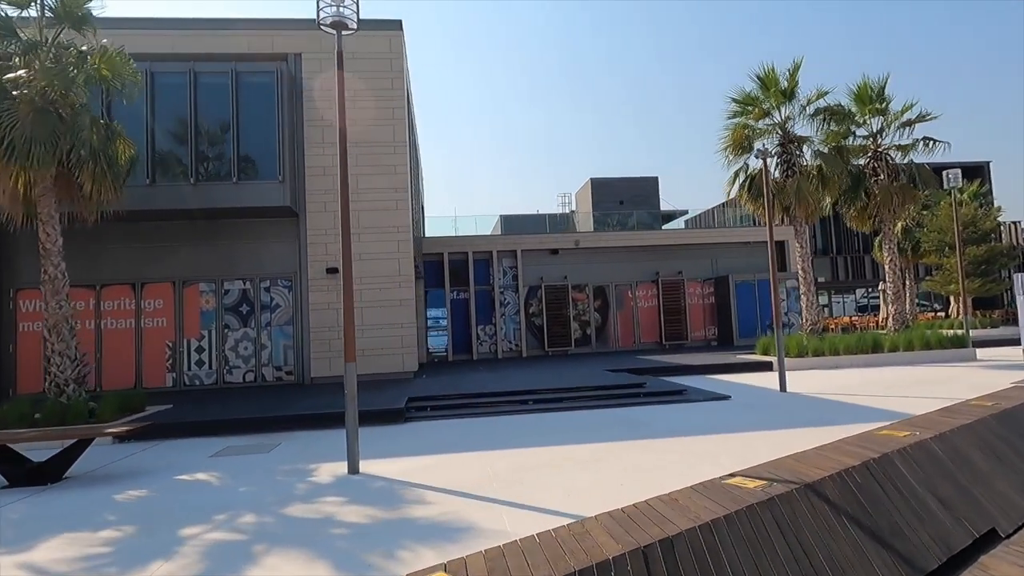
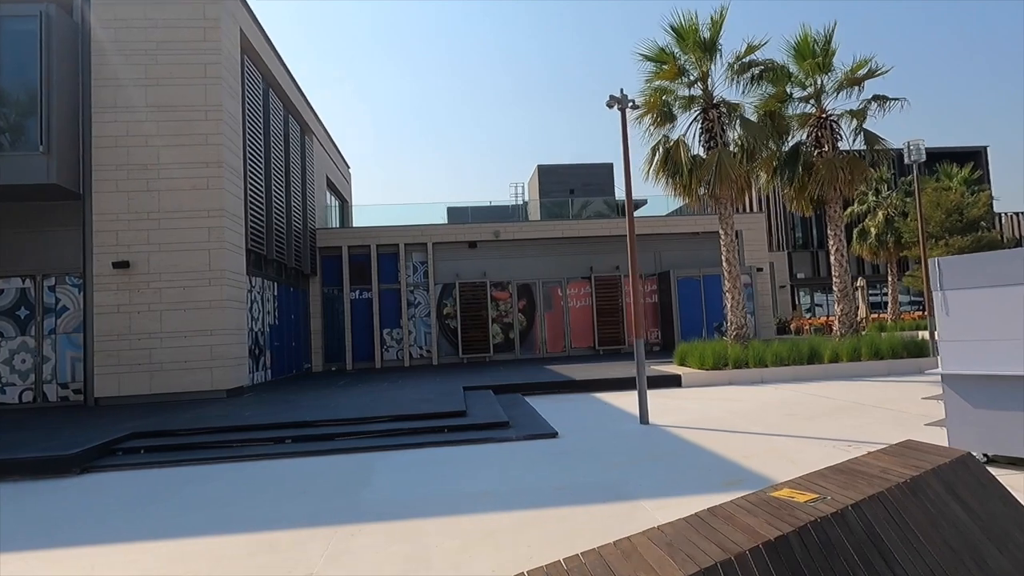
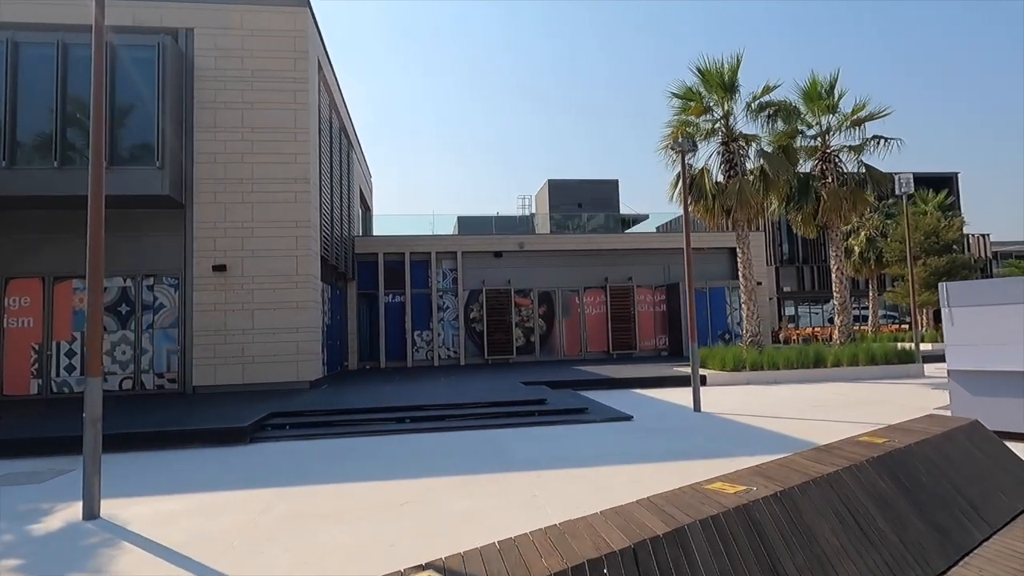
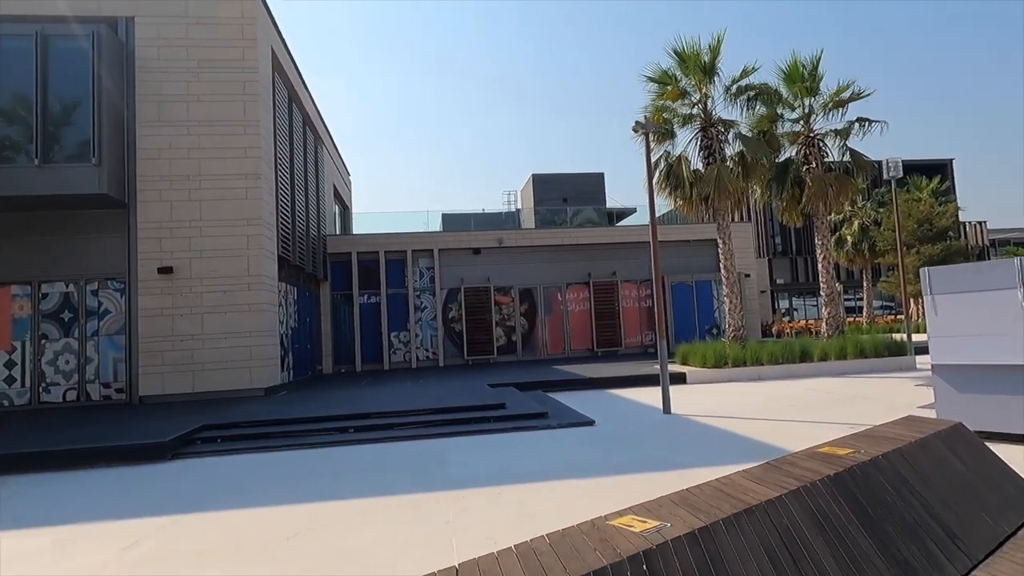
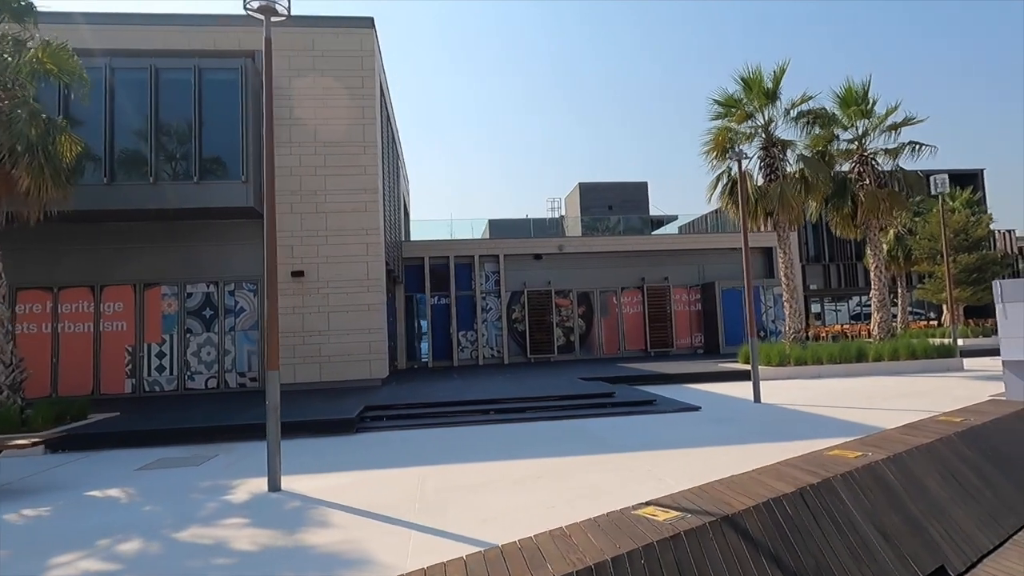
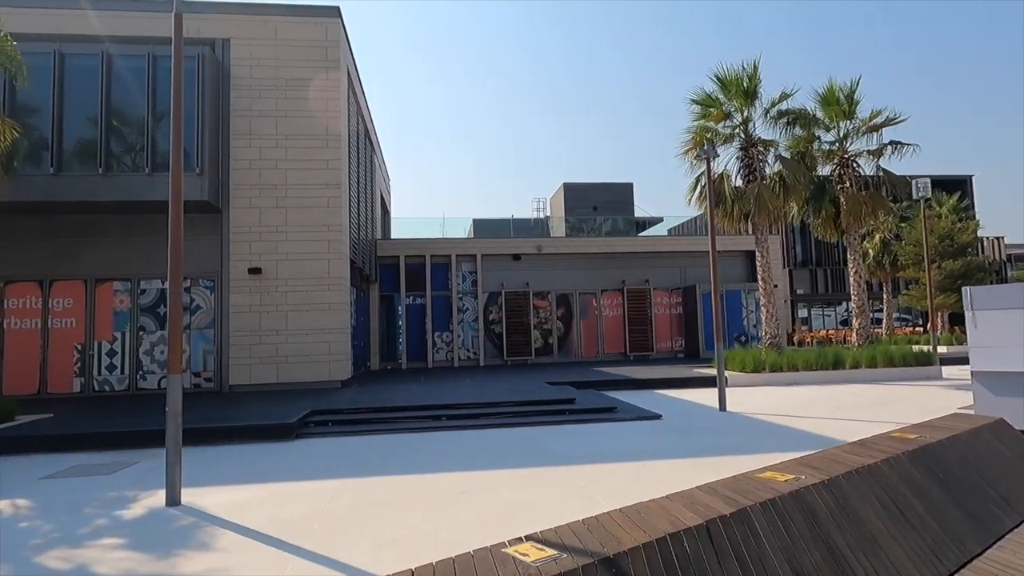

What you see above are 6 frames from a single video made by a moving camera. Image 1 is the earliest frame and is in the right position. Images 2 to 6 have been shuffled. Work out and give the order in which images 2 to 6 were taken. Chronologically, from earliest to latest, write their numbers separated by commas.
5, 6, 3, 4, 2
